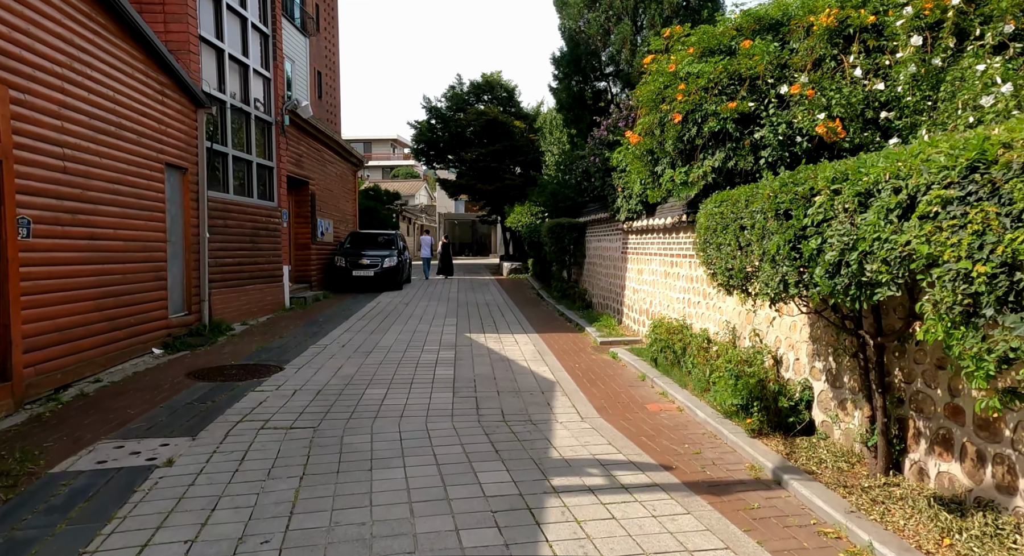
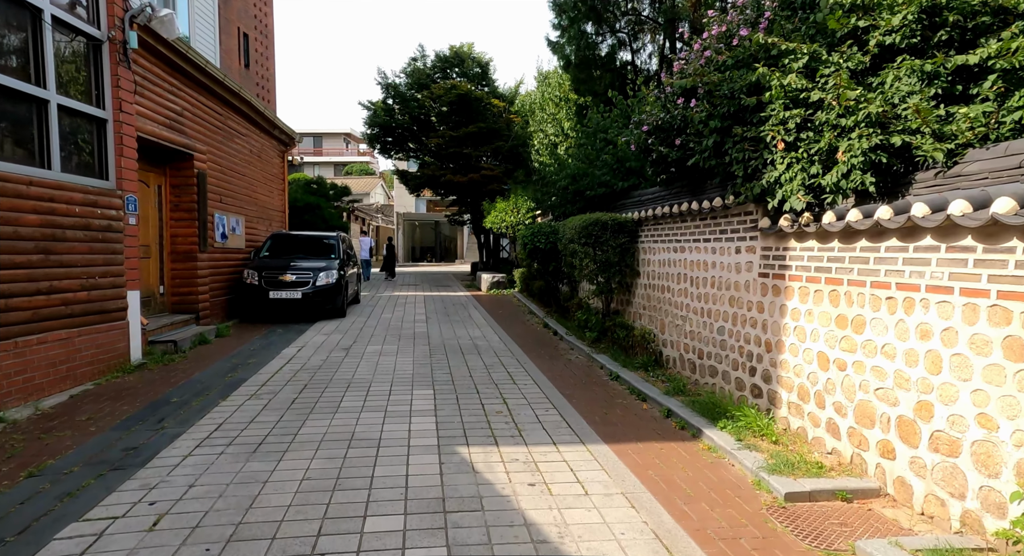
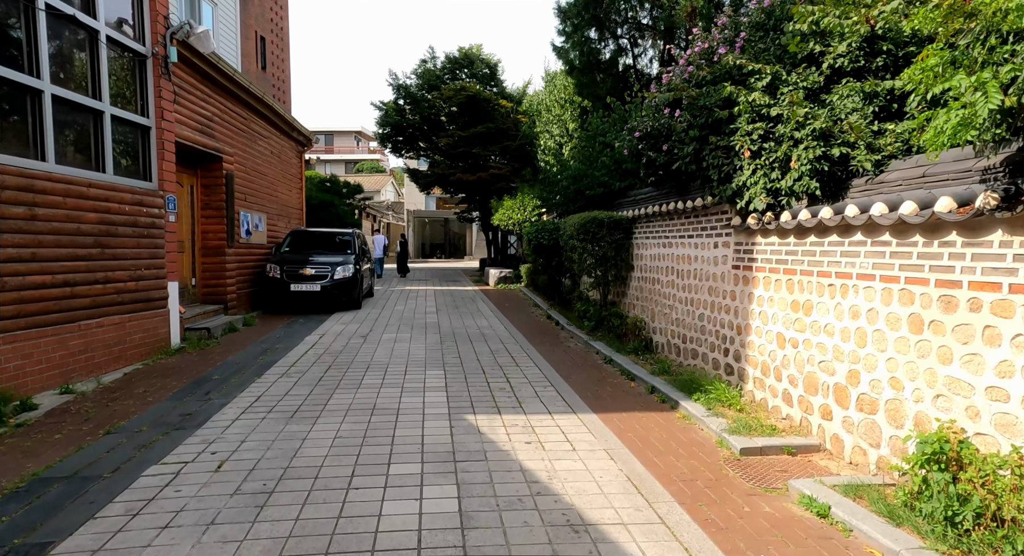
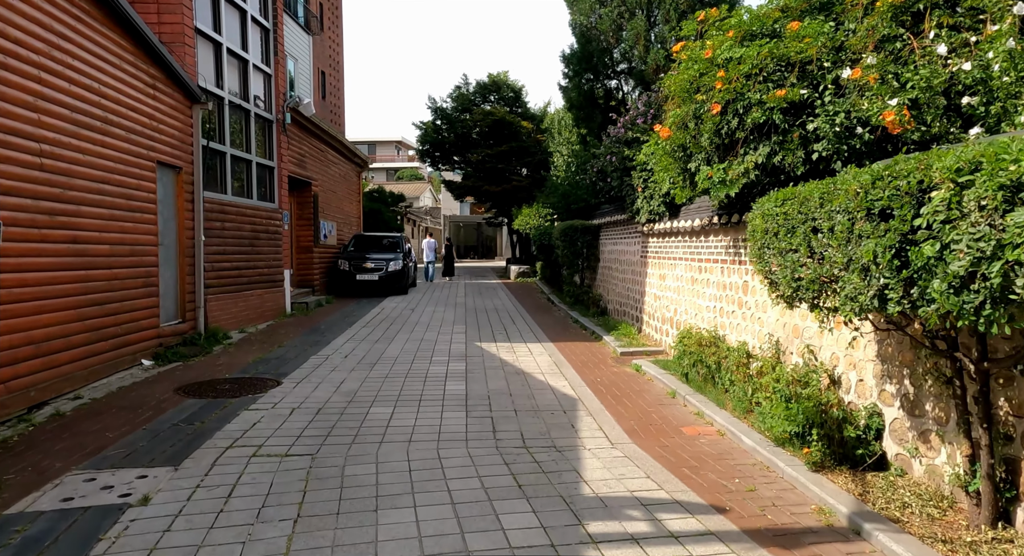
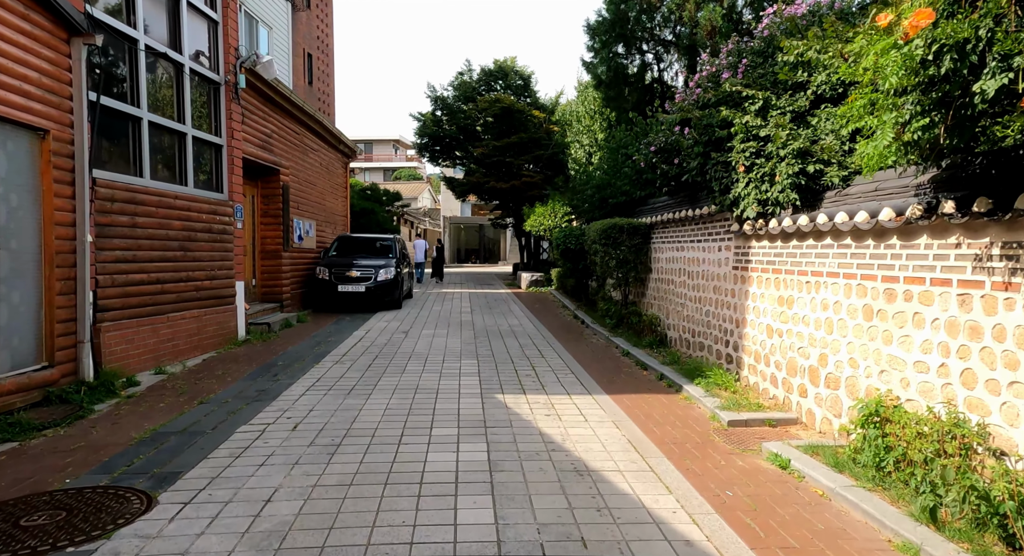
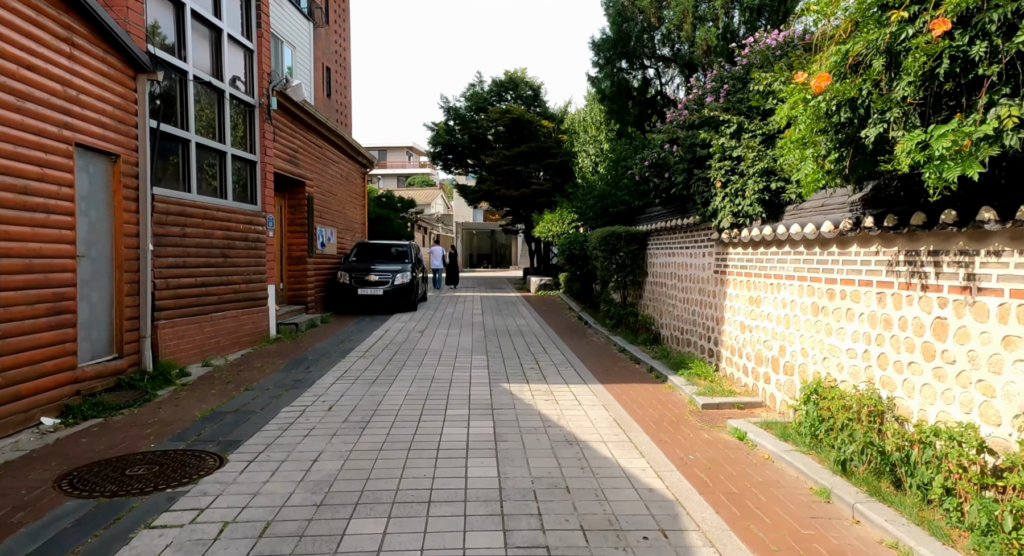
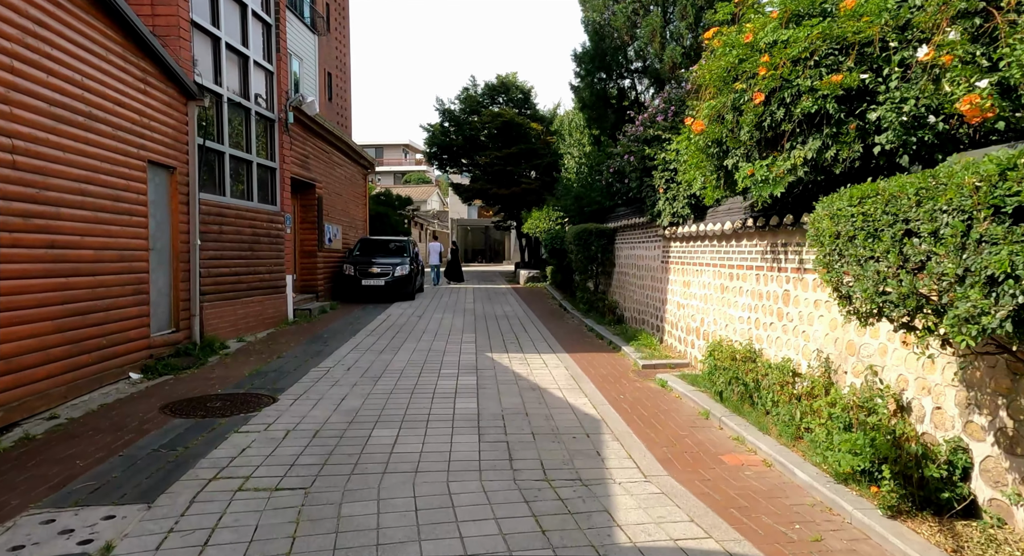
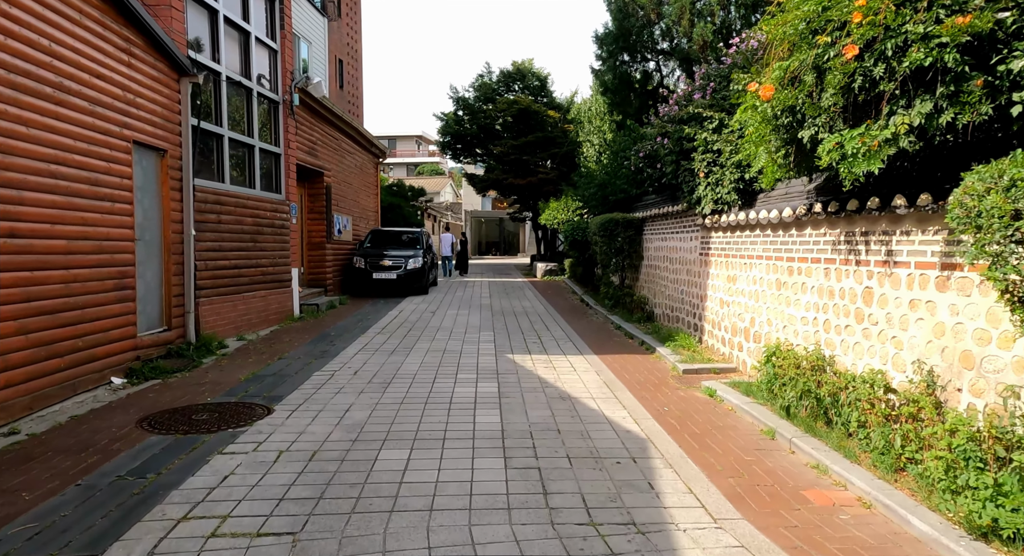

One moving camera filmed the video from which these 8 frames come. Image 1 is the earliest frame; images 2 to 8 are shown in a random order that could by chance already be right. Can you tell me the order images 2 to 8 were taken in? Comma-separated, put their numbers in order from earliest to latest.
4, 7, 8, 6, 5, 3, 2
